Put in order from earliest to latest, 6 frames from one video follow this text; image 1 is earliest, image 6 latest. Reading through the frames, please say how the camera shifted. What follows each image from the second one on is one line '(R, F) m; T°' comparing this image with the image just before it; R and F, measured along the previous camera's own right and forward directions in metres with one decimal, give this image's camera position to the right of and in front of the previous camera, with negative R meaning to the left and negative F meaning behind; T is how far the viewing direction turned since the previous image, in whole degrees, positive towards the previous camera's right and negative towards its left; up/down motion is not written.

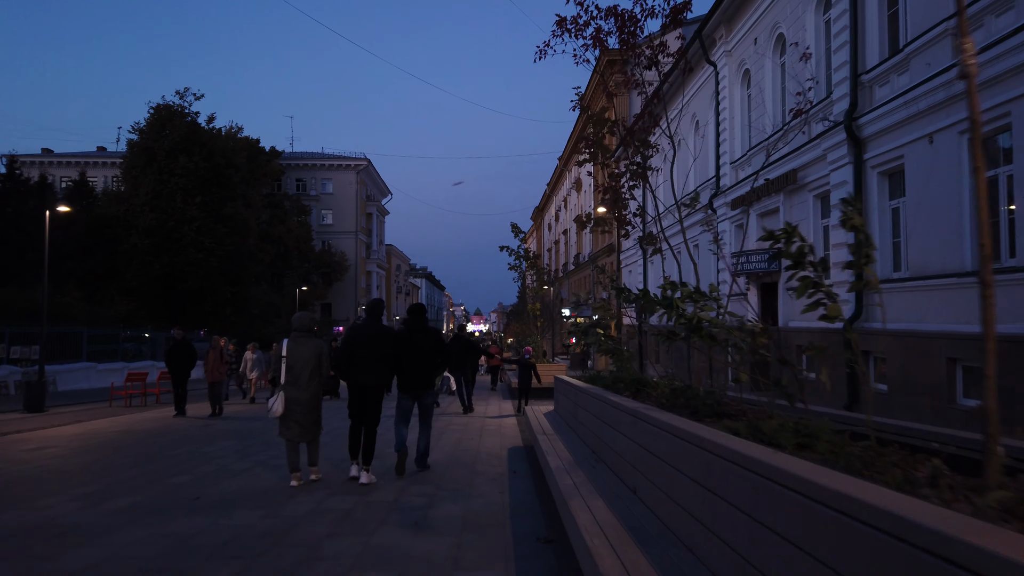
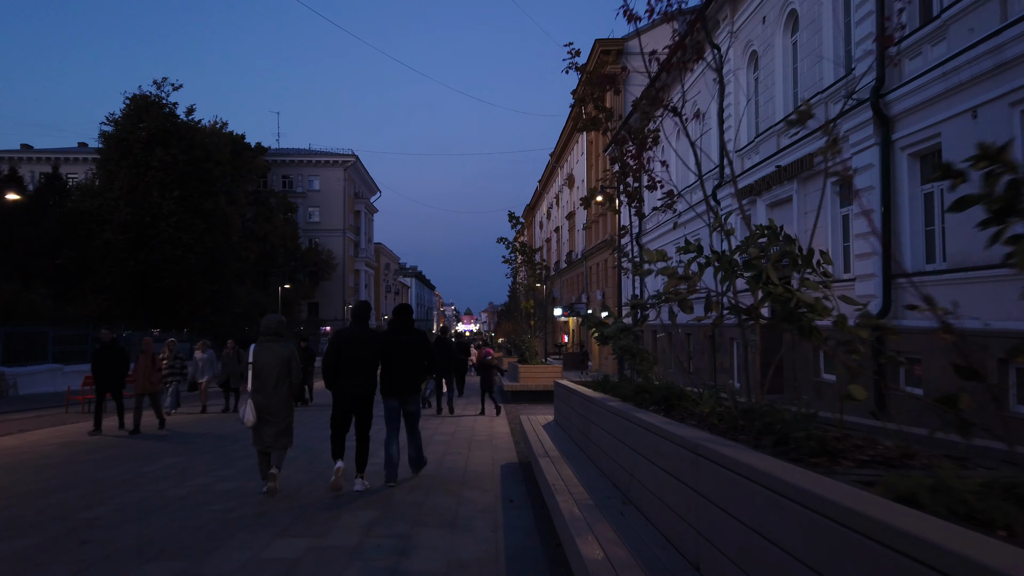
(0.0, +1.3) m; +1°
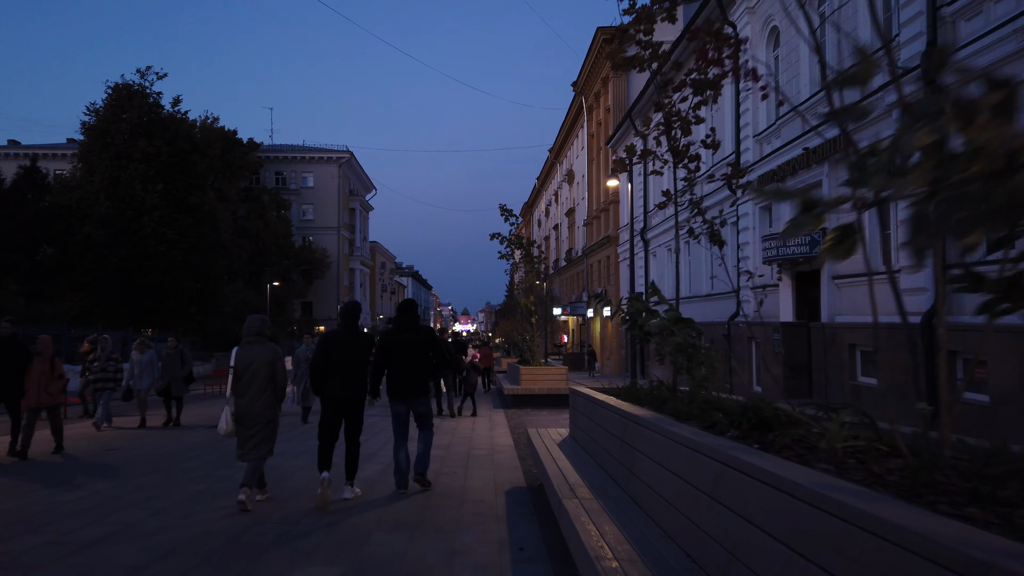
(-0.1, +1.5) m; 0°
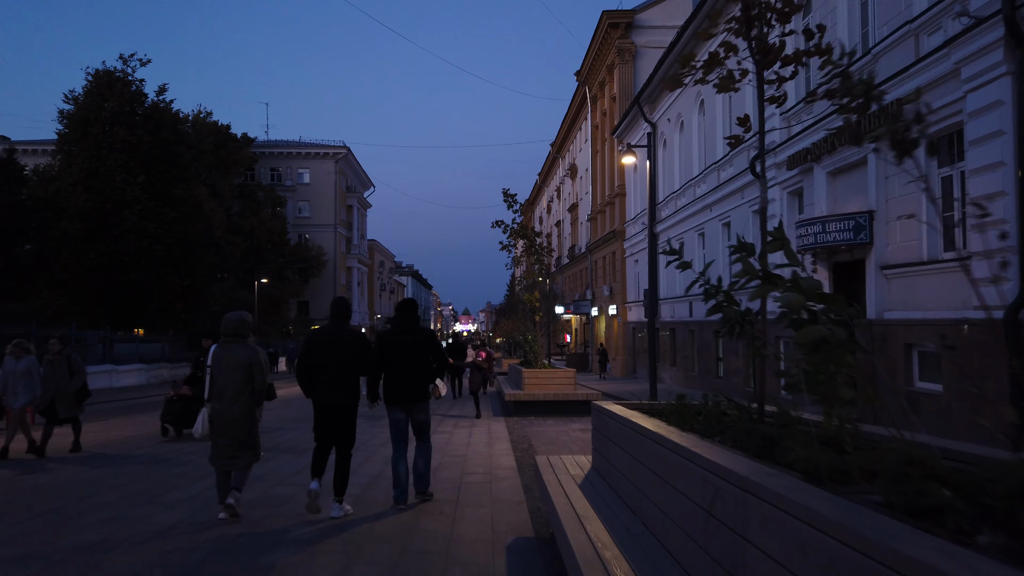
(0.0, +1.8) m; 0°
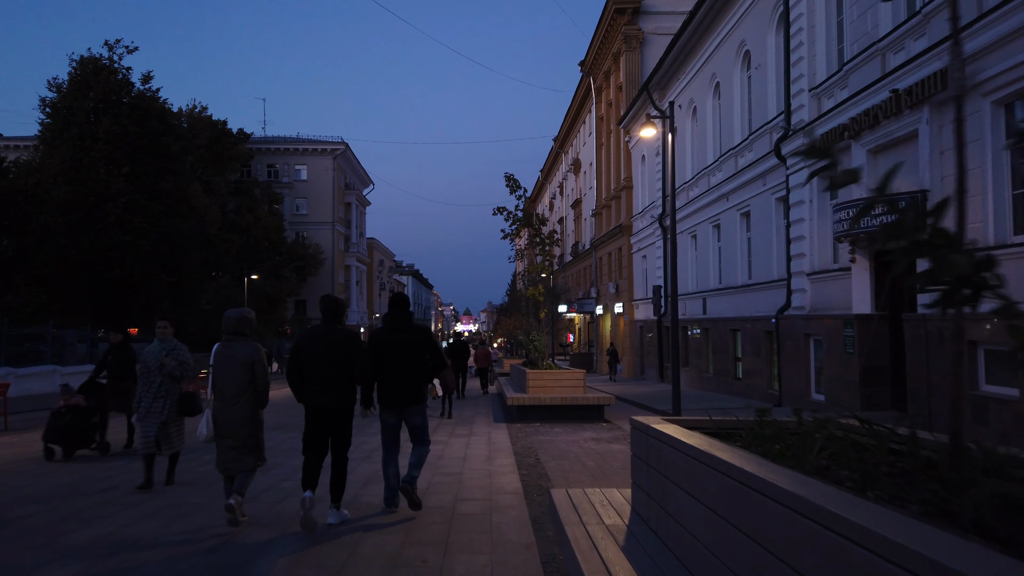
(0.0, +1.5) m; 0°
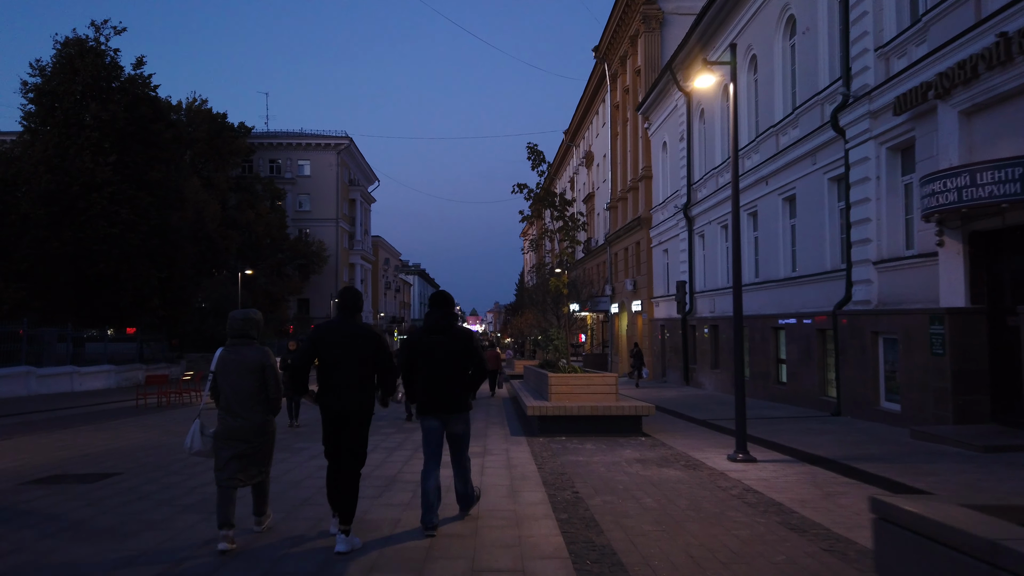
(-0.2, +2.1) m; 0°
